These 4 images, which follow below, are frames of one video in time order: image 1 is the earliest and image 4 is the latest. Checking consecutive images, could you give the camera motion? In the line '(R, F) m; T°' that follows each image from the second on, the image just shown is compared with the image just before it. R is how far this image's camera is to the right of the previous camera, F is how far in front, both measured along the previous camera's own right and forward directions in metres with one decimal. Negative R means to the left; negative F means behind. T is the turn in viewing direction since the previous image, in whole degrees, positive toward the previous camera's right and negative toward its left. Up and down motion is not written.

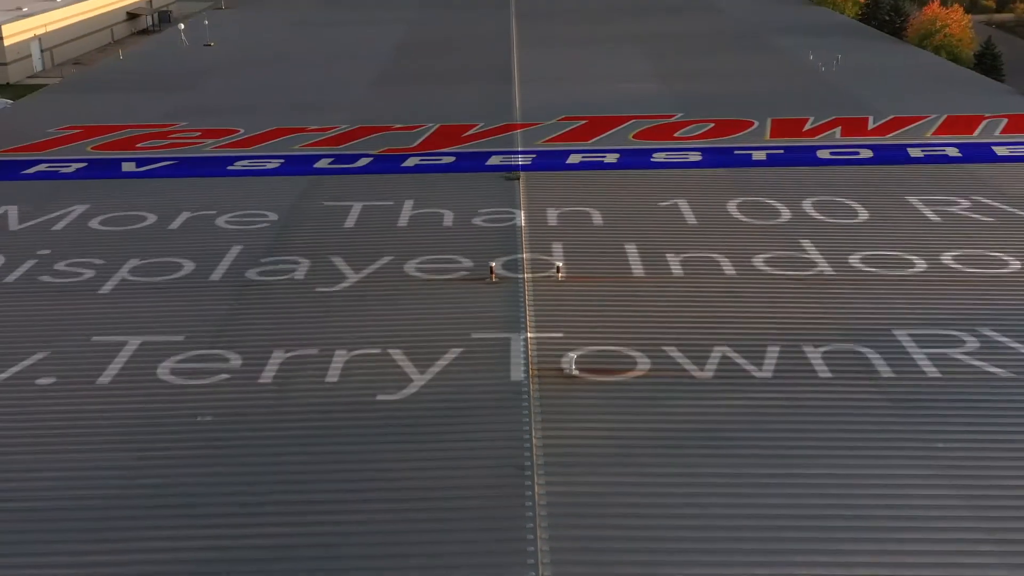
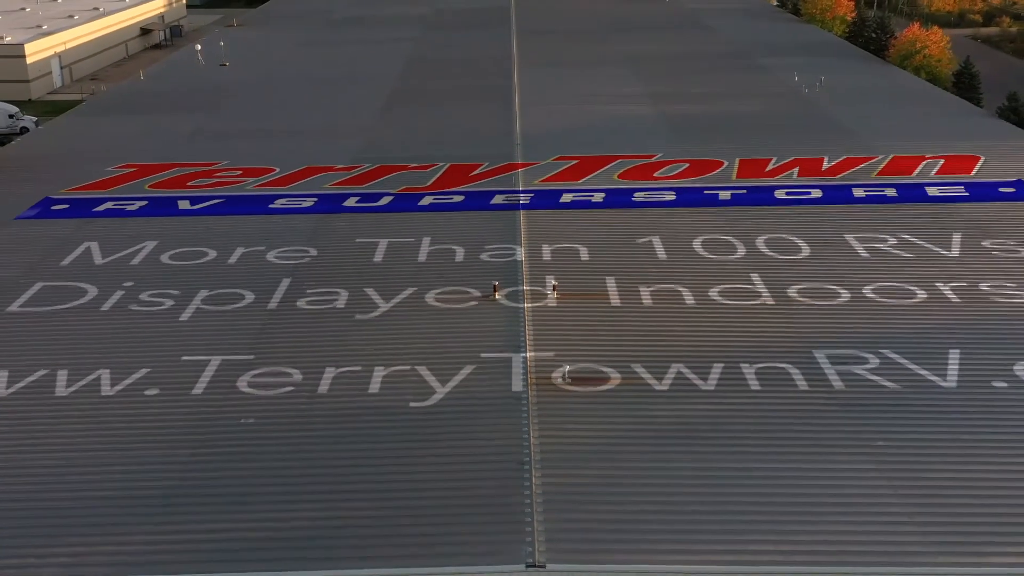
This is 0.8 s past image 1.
(0.0, -1.1) m; 0°
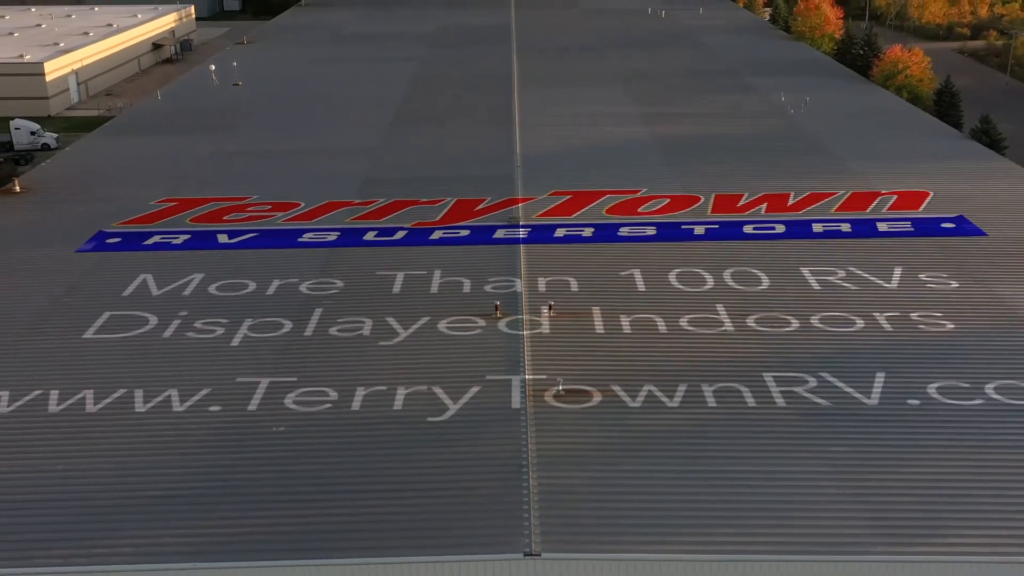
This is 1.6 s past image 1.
(0.0, -1.1) m; 0°
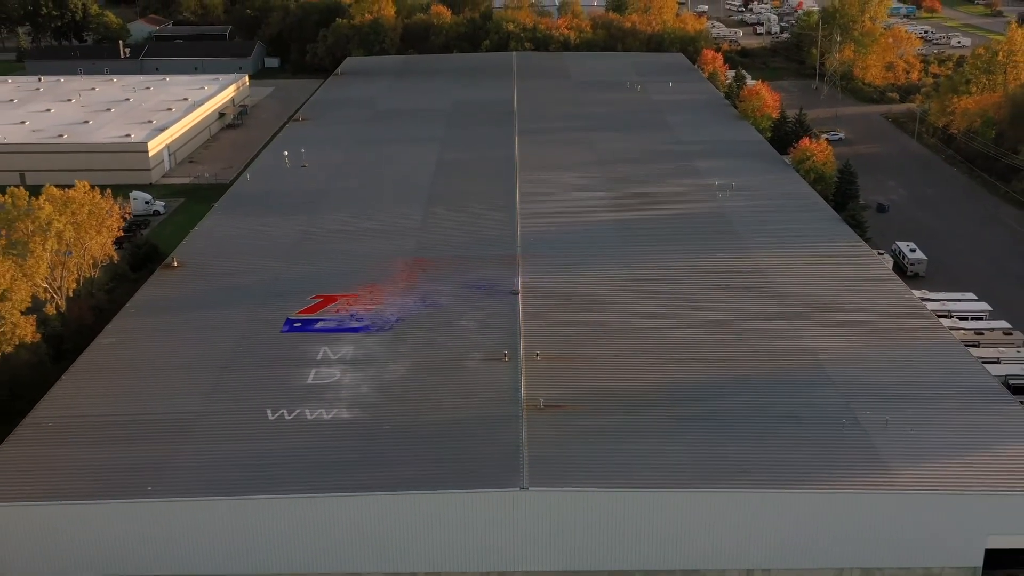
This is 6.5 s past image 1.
(0.0, -7.7) m; 0°
